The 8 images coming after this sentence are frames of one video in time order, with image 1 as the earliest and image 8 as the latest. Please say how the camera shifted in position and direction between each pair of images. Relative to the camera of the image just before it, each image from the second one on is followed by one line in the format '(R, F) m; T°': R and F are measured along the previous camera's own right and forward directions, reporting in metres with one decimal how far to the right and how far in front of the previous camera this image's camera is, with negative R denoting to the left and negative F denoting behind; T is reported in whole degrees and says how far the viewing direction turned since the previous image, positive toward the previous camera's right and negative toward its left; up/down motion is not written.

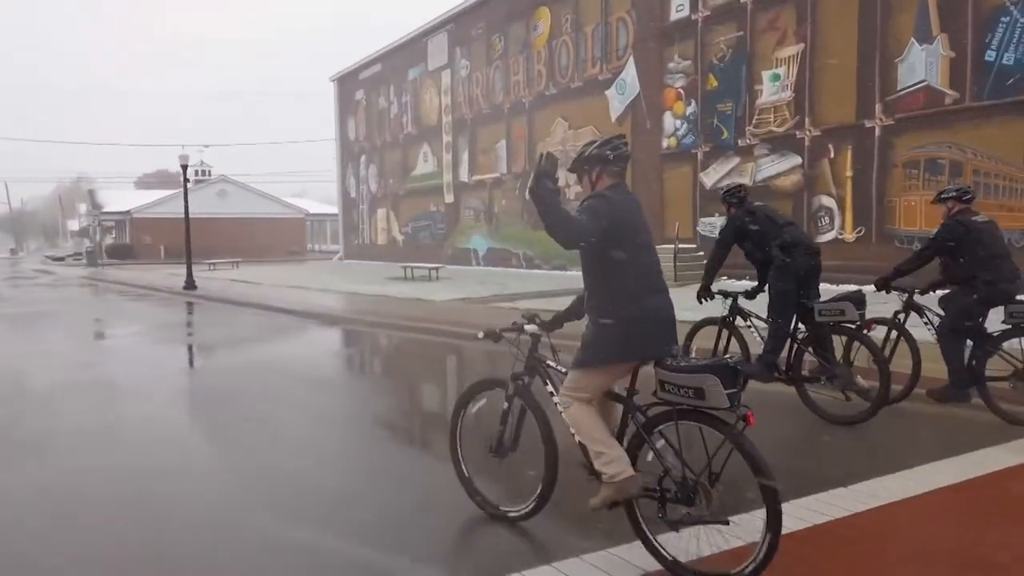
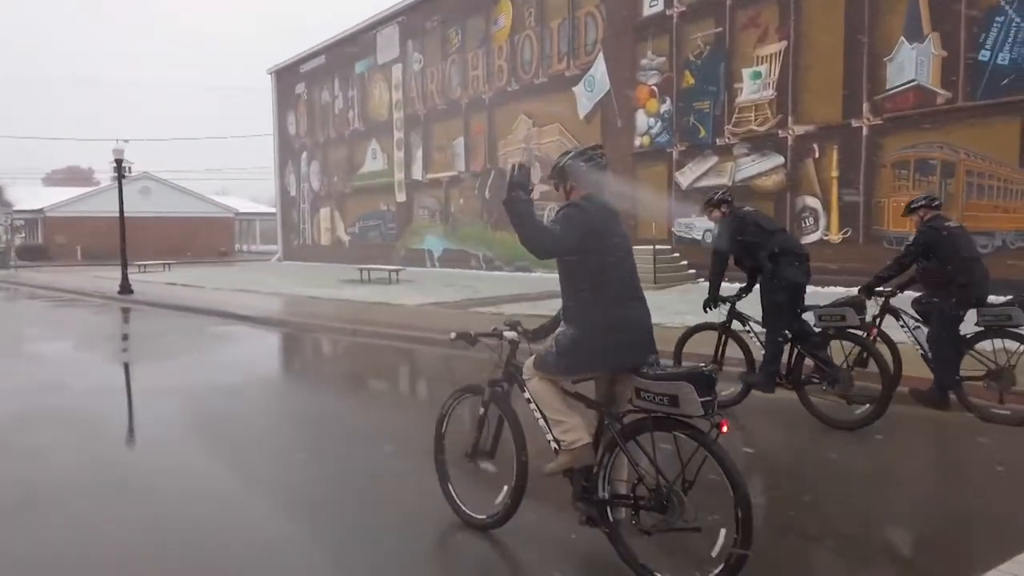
(-0.6, +0.6) m; +5°
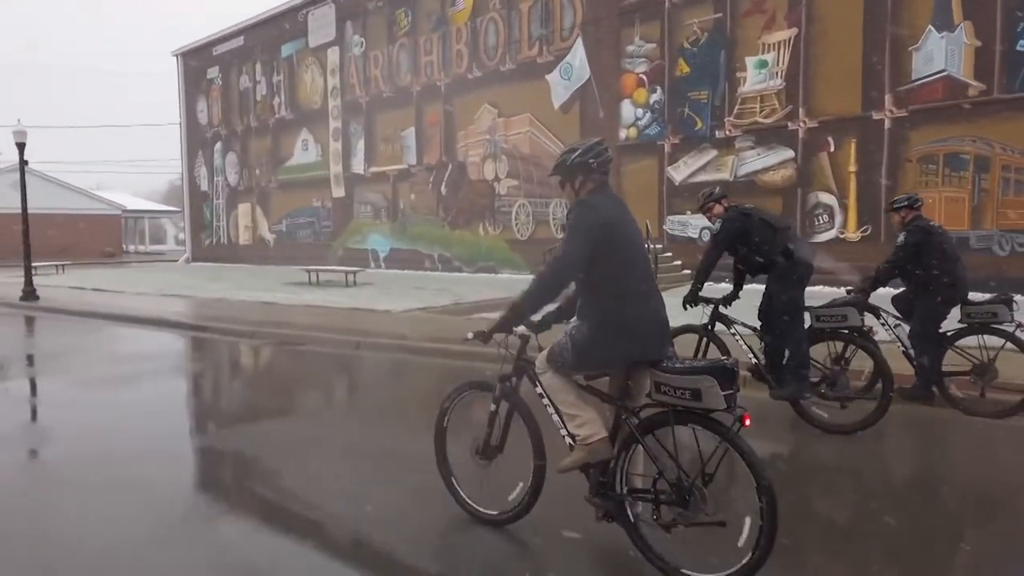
(-1.2, +1.1) m; +8°
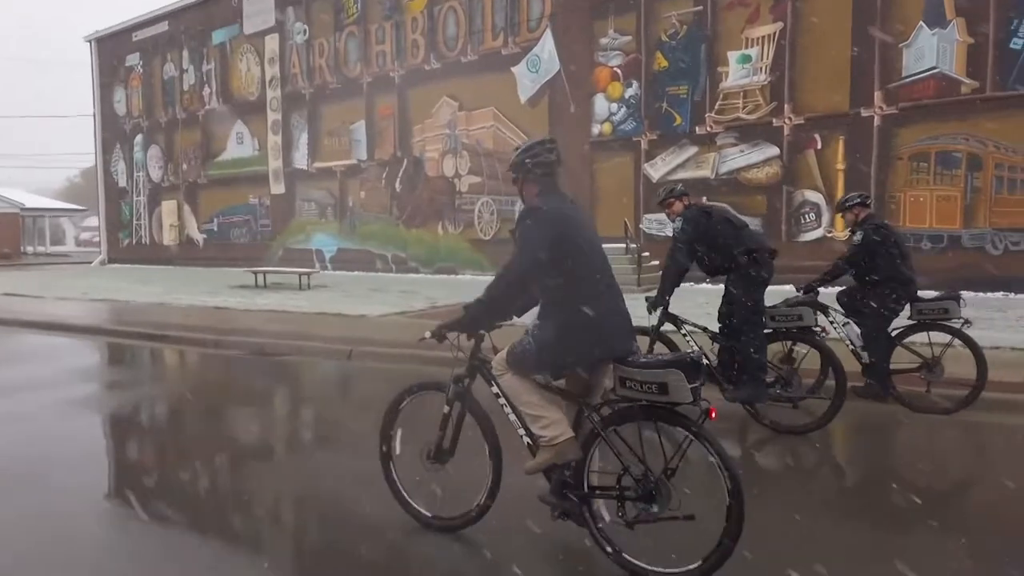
(-0.7, +0.6) m; +6°
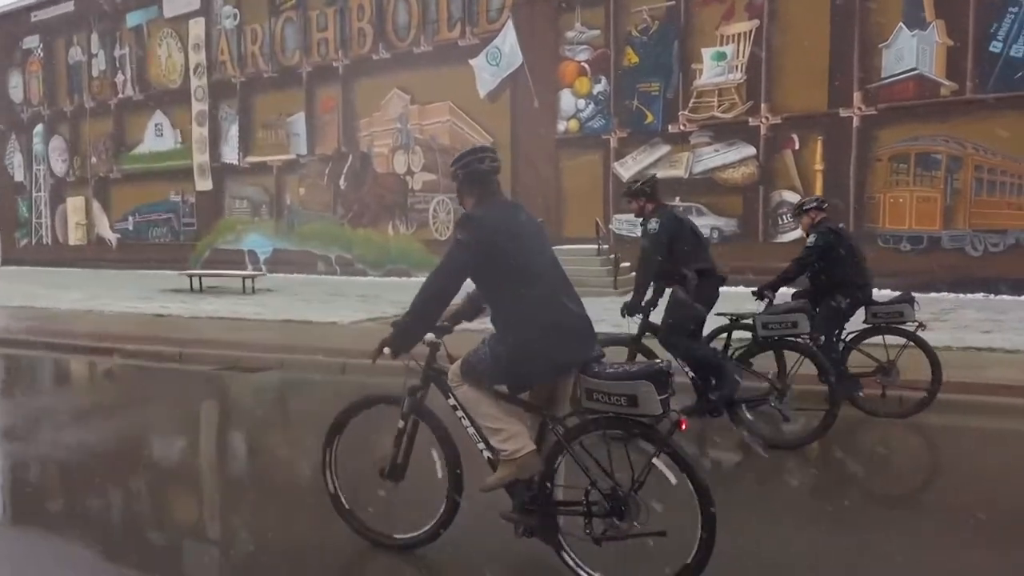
(-0.7, +0.6) m; +7°
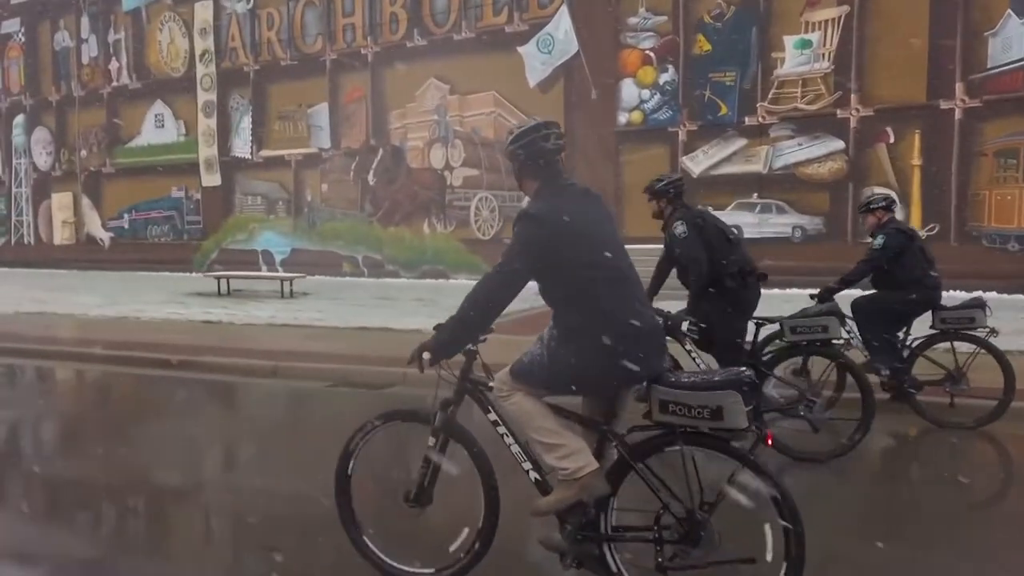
(-1.3, +0.7) m; +3°
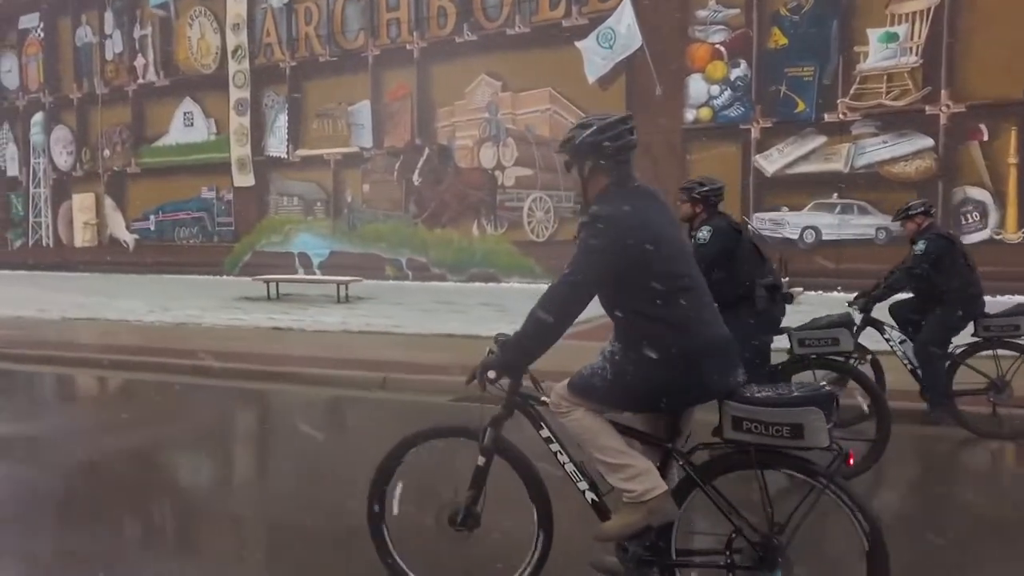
(-0.9, +0.4) m; +1°
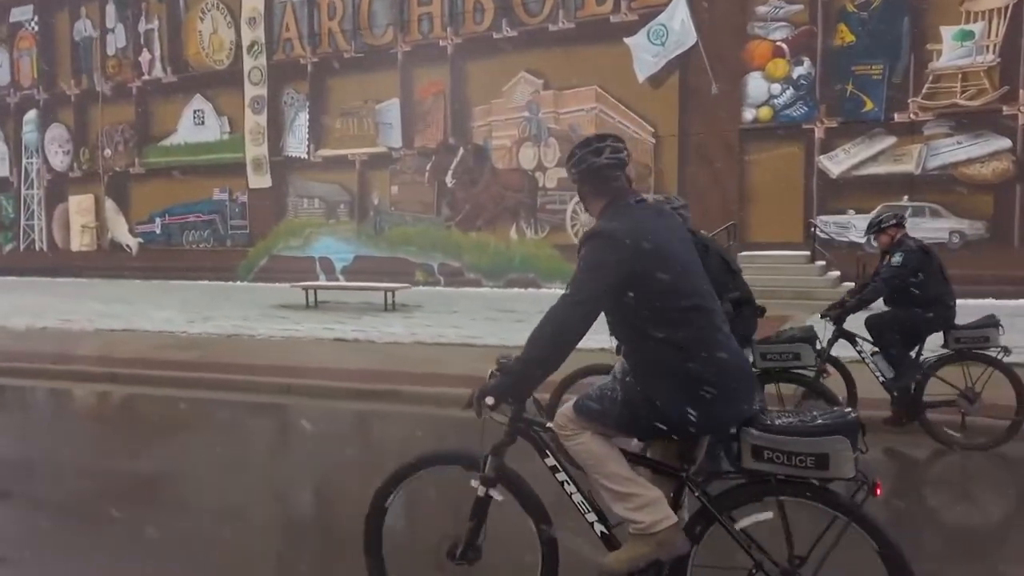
(-1.0, +0.5) m; +2°
